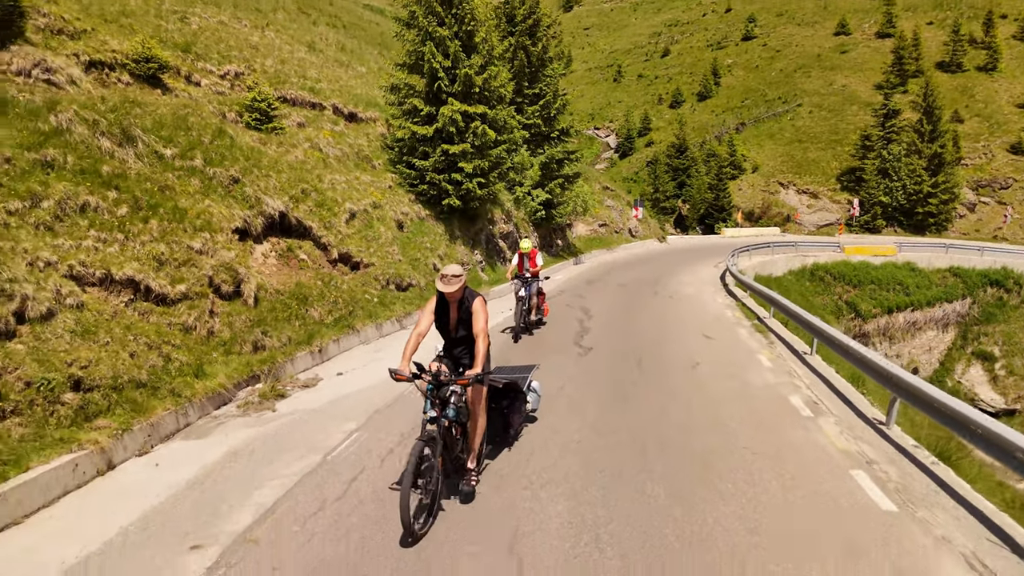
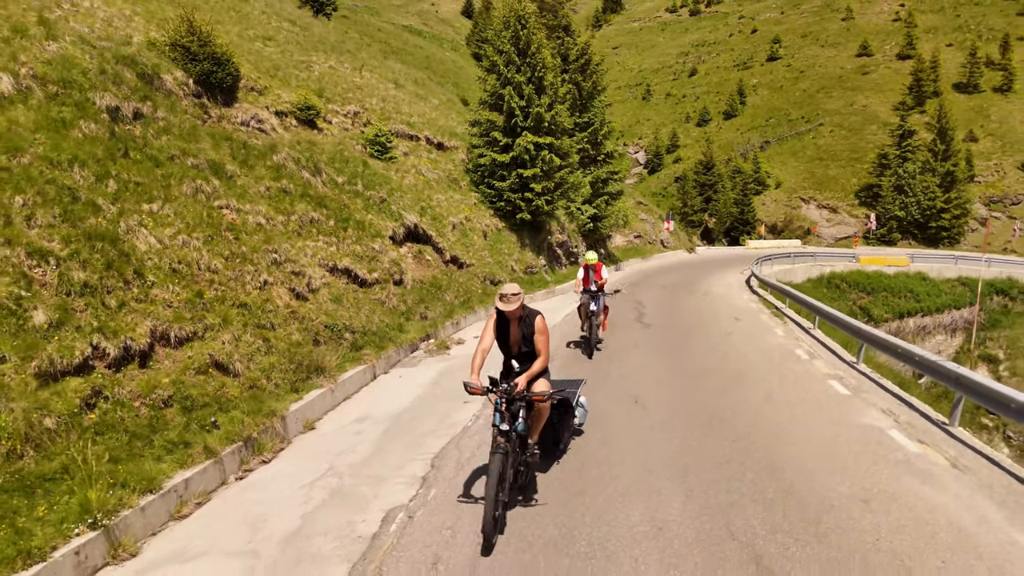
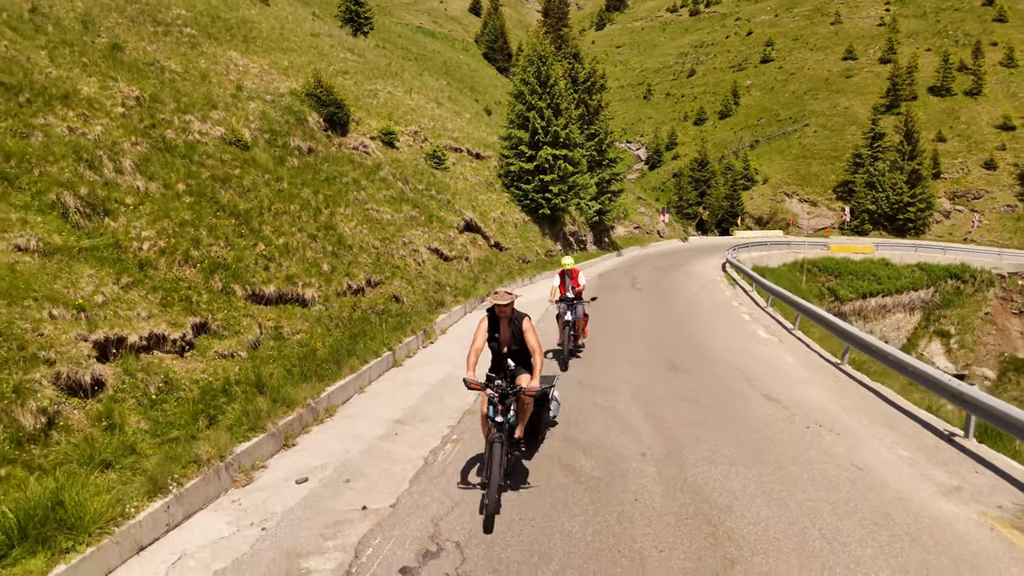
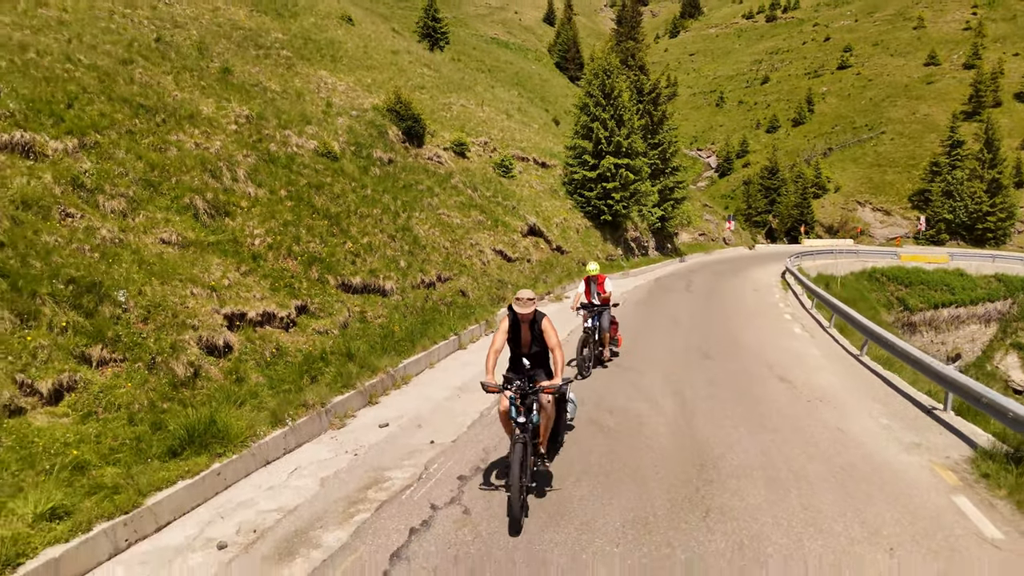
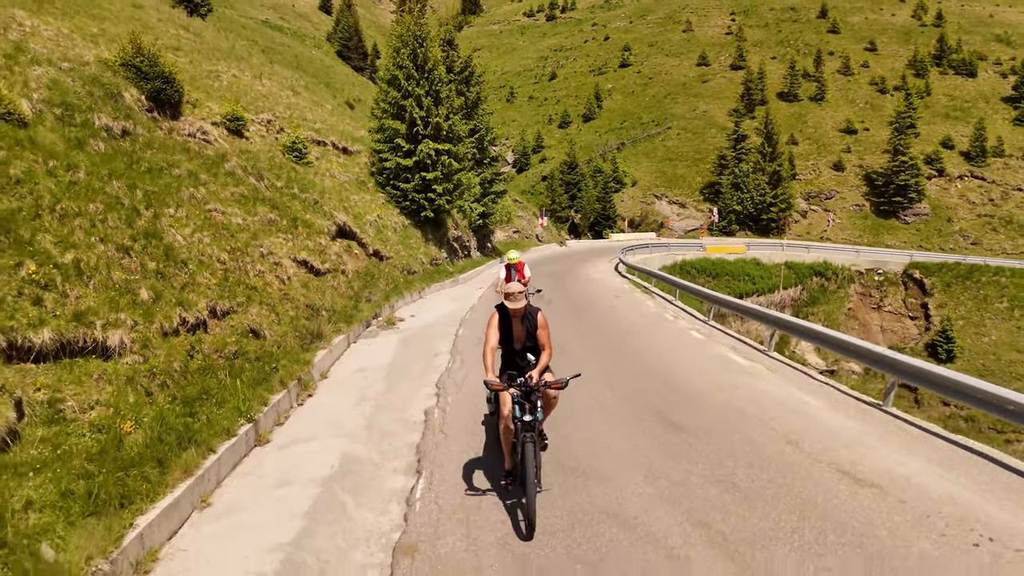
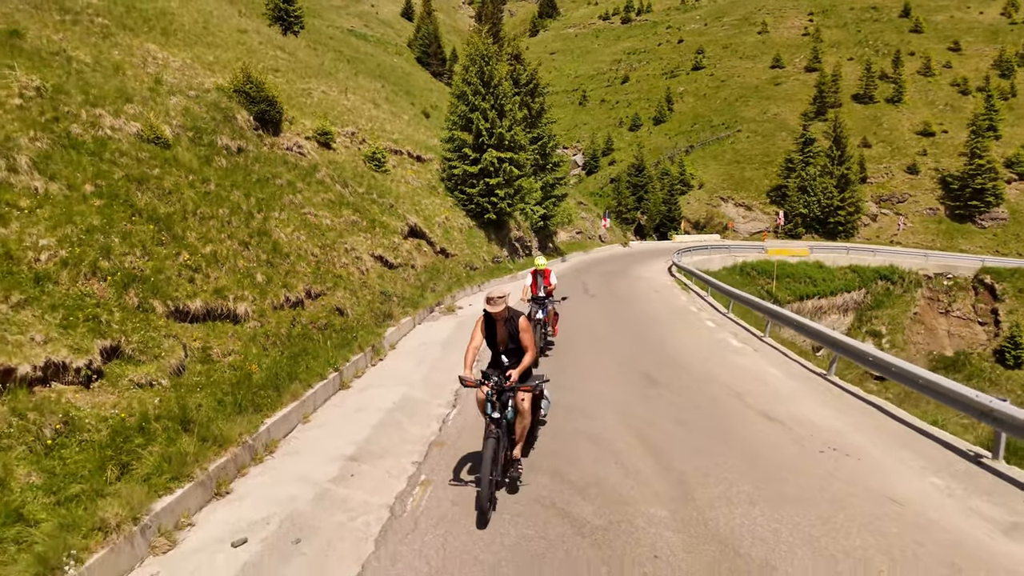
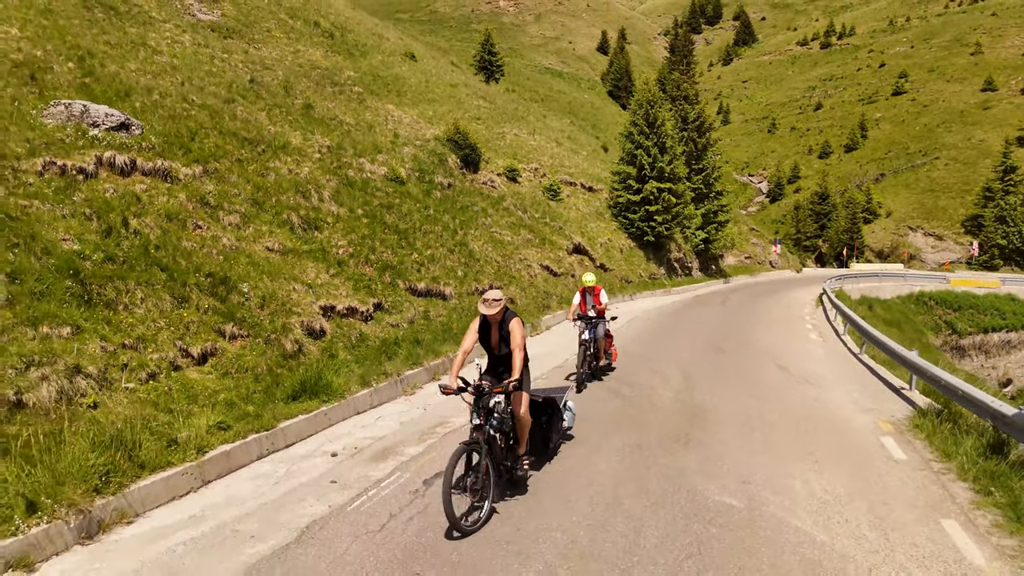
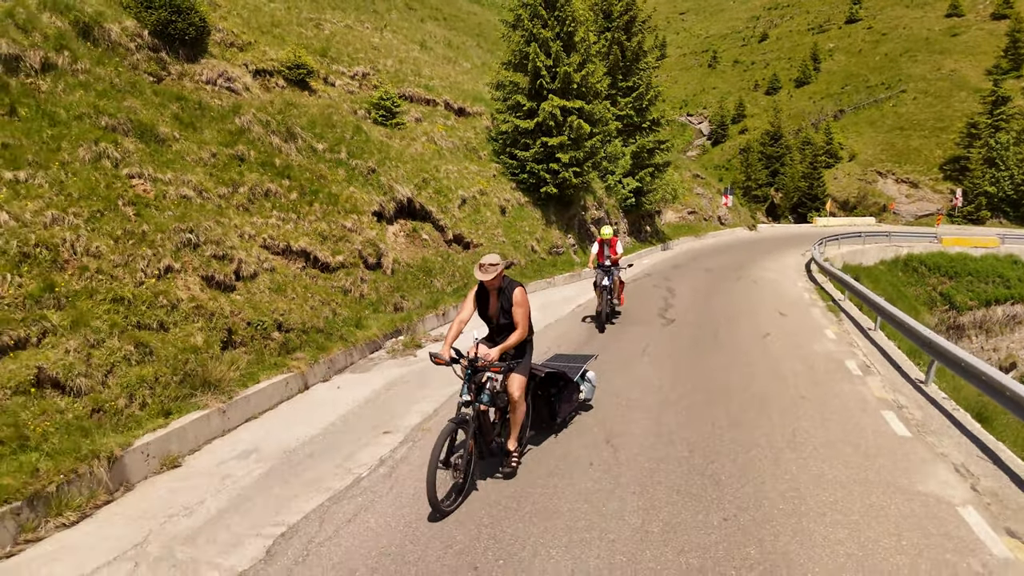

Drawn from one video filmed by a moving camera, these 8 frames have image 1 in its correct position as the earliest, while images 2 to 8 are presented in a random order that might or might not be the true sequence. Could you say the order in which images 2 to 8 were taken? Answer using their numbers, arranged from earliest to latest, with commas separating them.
8, 2, 5, 6, 3, 4, 7
